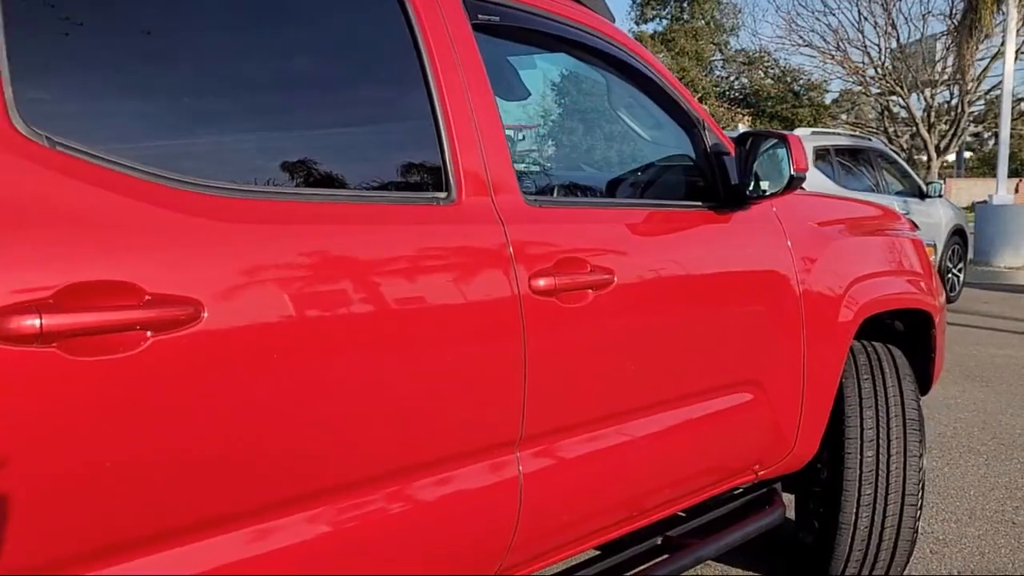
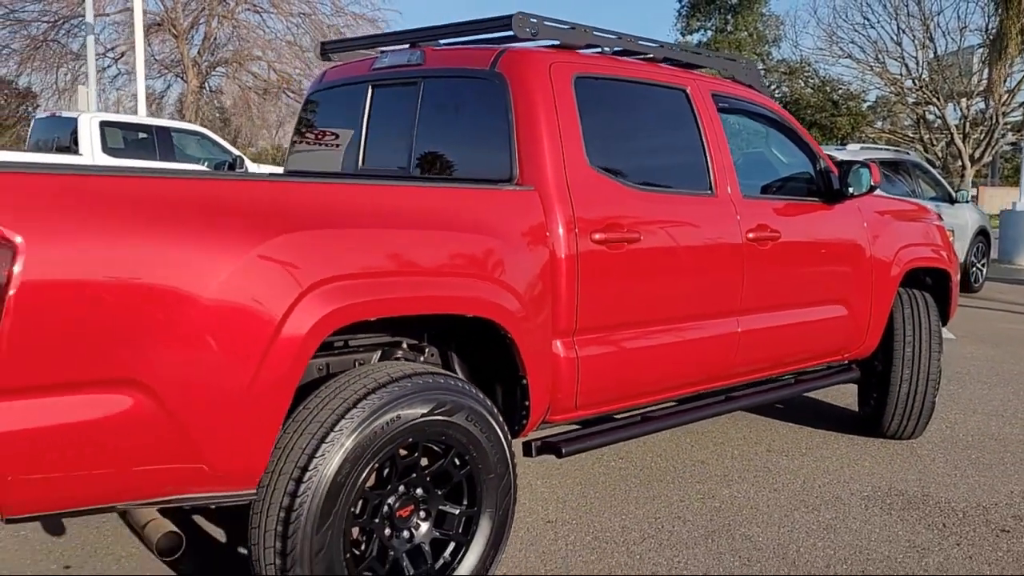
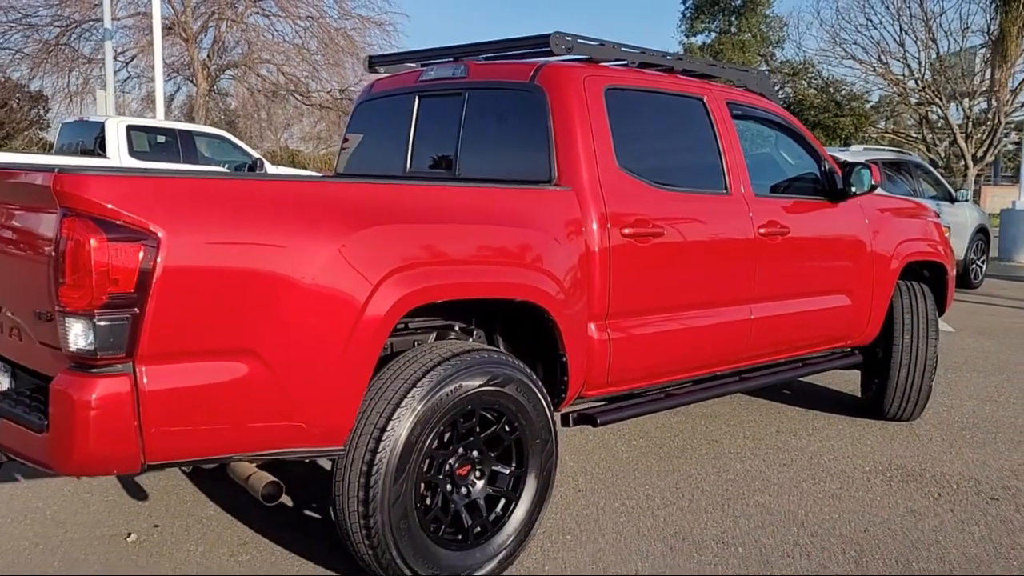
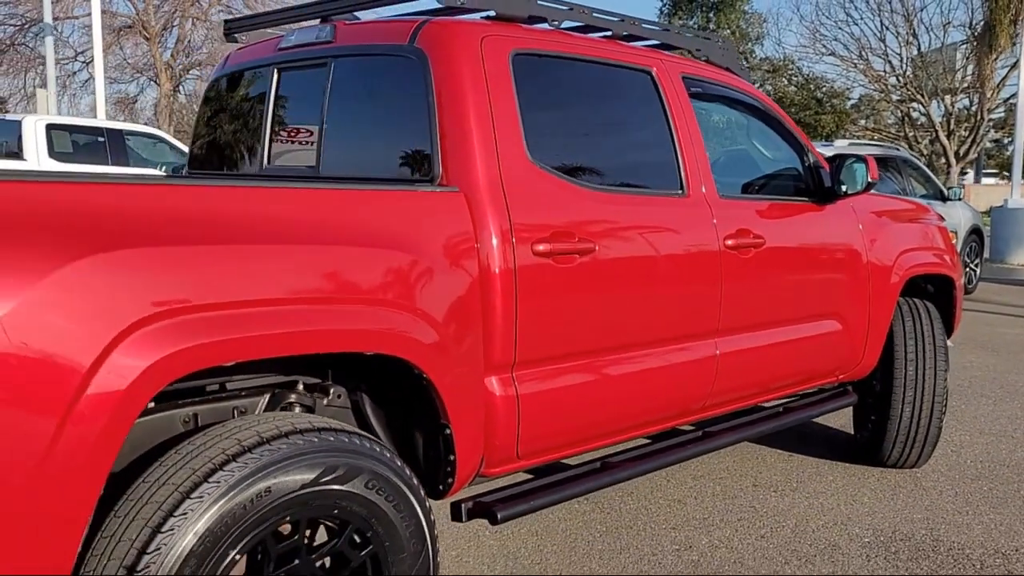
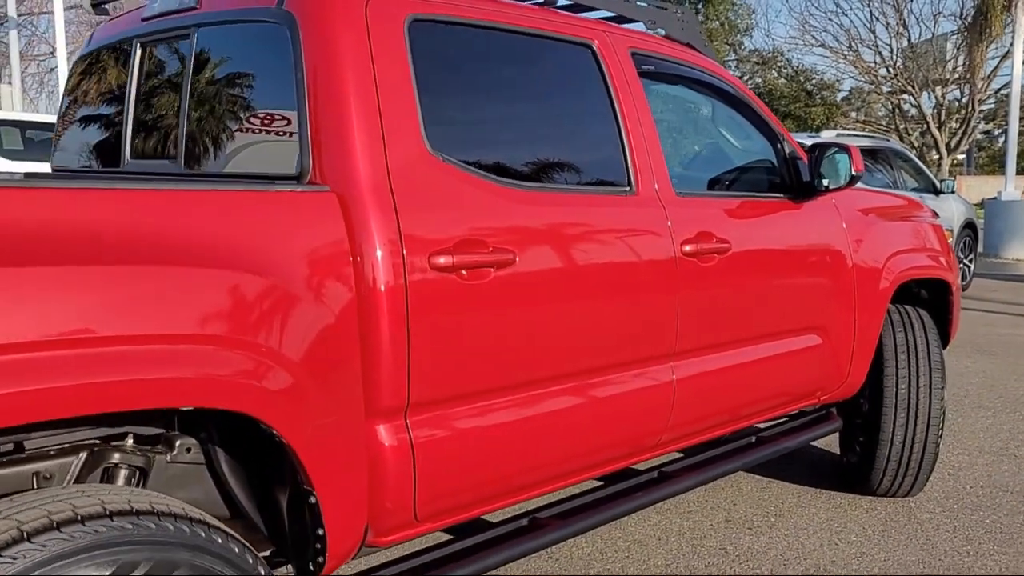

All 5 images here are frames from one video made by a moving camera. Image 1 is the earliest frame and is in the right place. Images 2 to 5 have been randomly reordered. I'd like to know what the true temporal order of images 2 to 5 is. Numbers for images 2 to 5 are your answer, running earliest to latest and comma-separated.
5, 4, 2, 3
